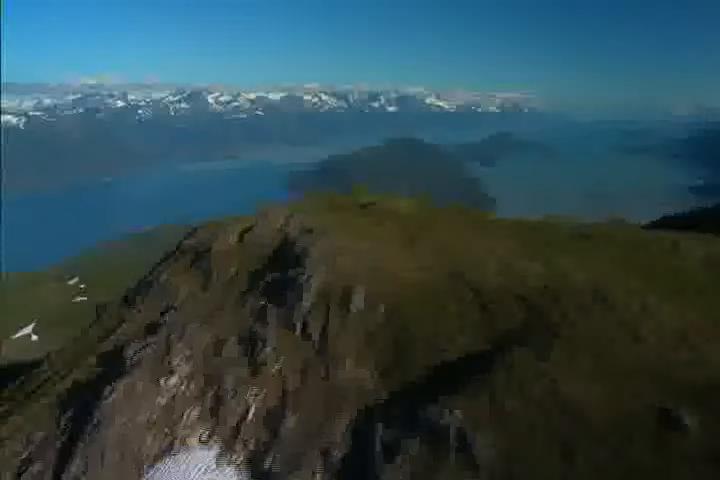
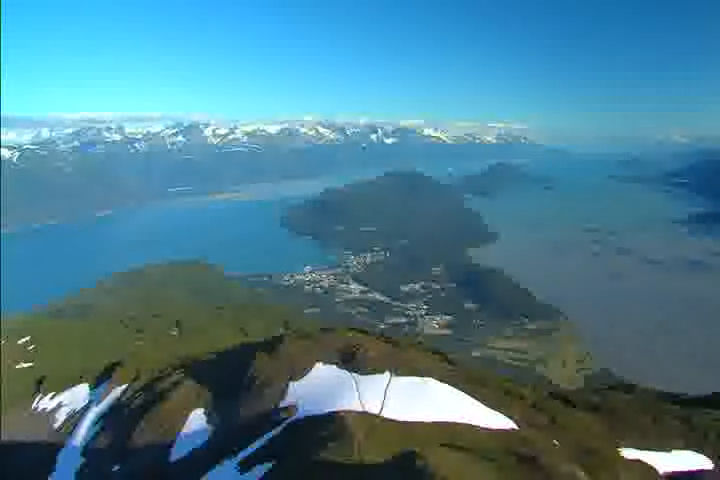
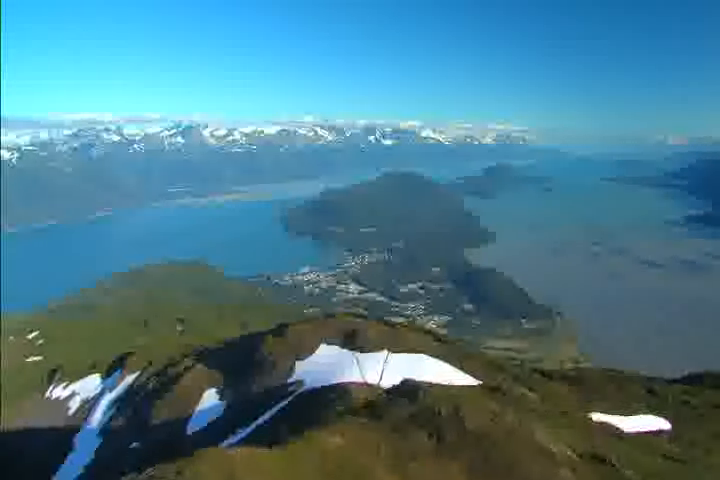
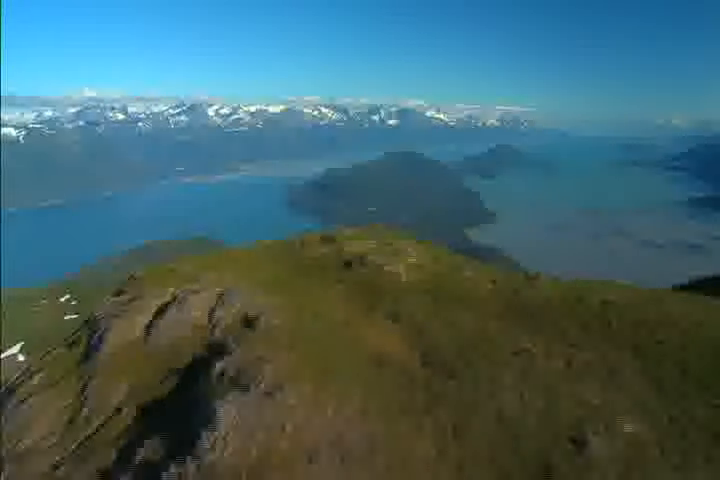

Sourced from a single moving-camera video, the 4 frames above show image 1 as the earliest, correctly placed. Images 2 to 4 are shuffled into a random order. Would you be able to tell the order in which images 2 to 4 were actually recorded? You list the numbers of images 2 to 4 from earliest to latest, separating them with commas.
4, 3, 2
